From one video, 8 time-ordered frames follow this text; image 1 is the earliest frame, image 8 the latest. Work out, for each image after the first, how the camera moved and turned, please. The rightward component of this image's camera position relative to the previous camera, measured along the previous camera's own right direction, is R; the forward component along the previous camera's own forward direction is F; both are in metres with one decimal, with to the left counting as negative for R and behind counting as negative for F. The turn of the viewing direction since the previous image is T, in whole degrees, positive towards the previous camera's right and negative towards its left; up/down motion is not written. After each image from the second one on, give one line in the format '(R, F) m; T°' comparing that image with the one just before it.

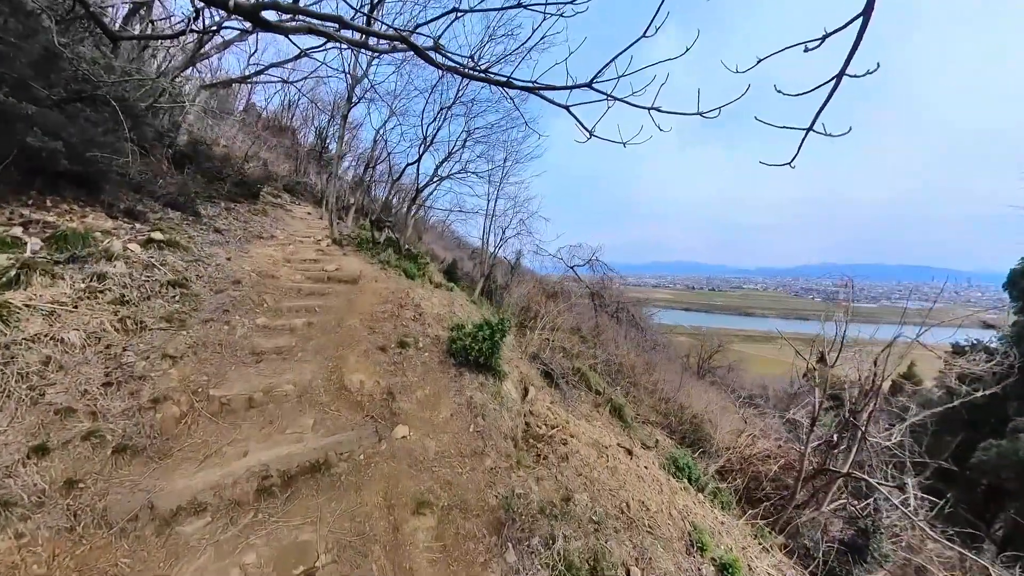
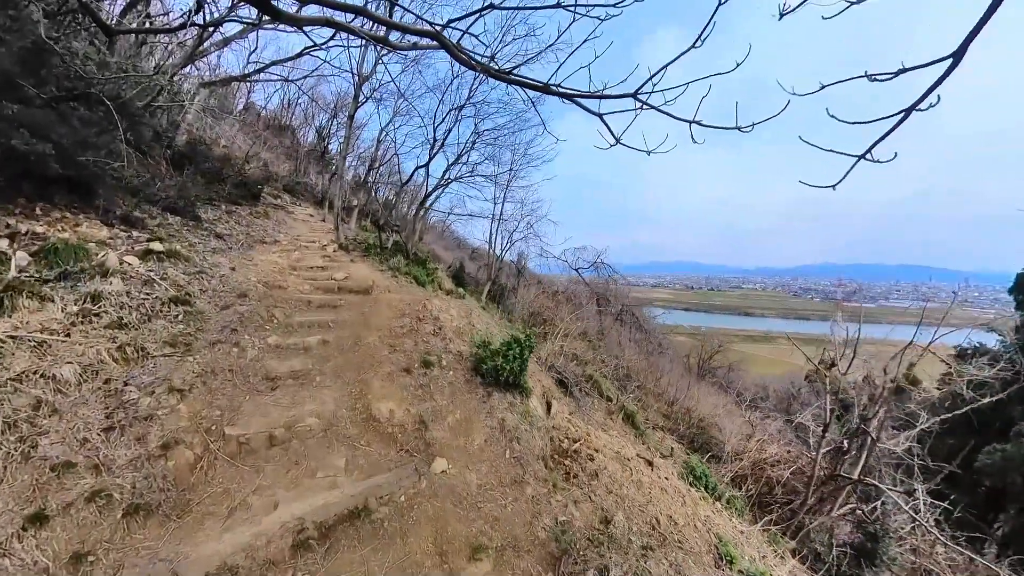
(-0.4, +0.3) m; 0°
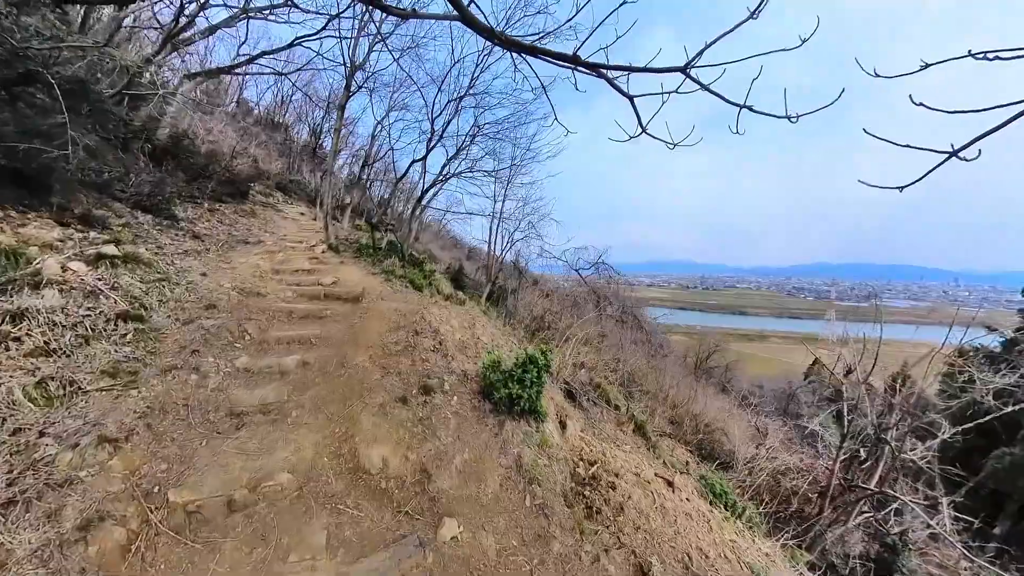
(-0.2, +0.6) m; +1°
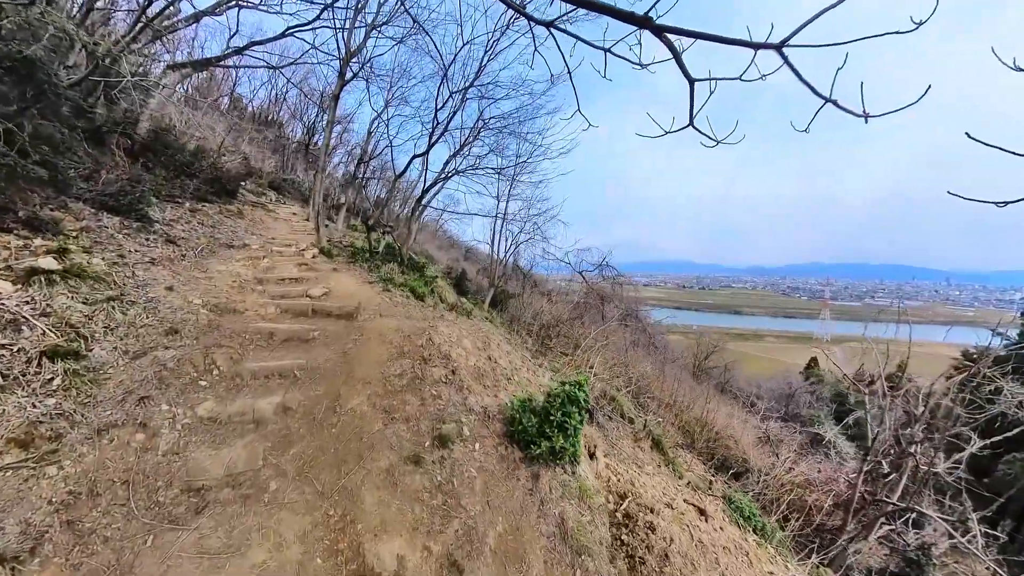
(-0.3, +0.7) m; +1°
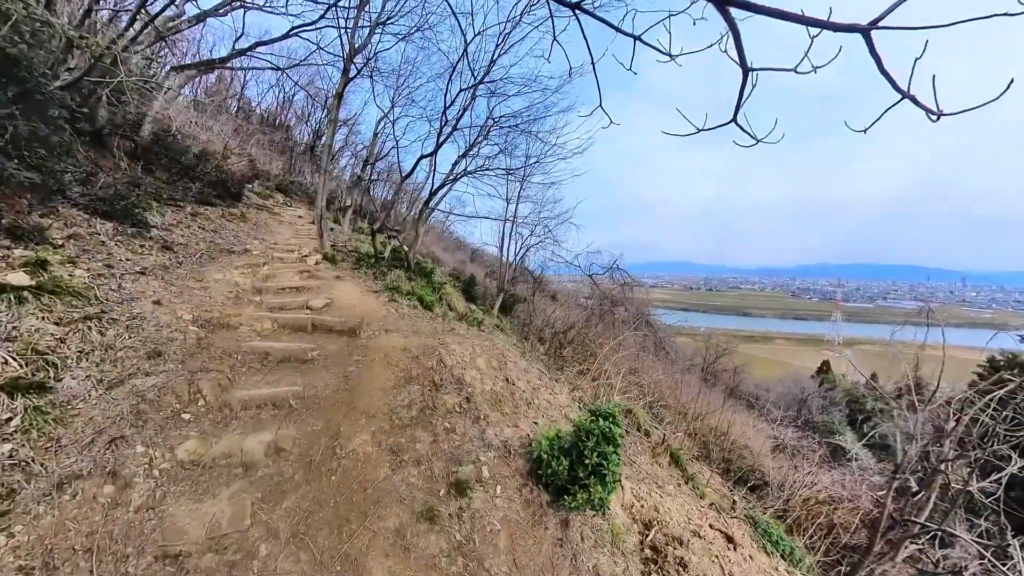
(-0.2, +0.4) m; -1°
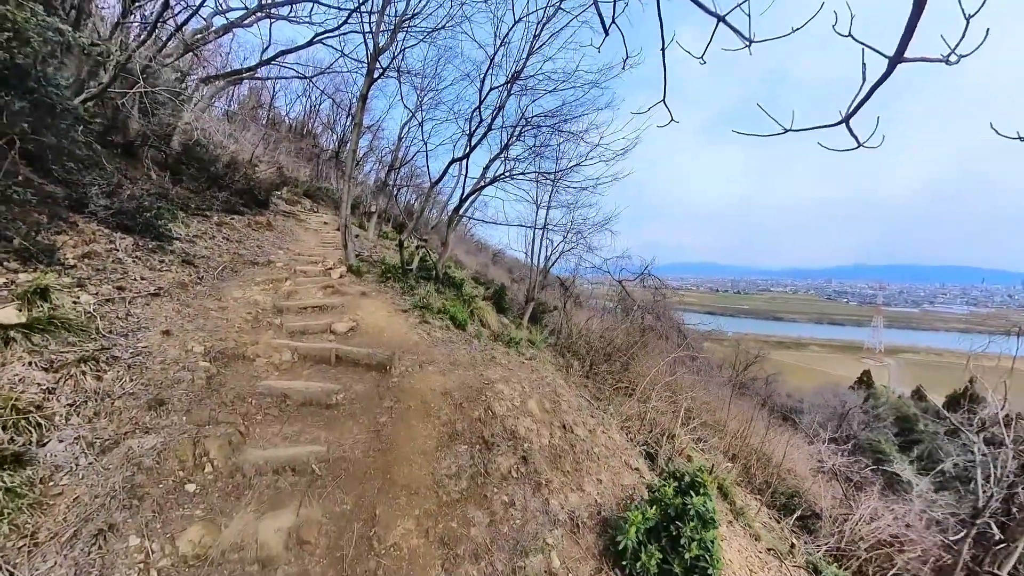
(-0.3, +0.6) m; -3°
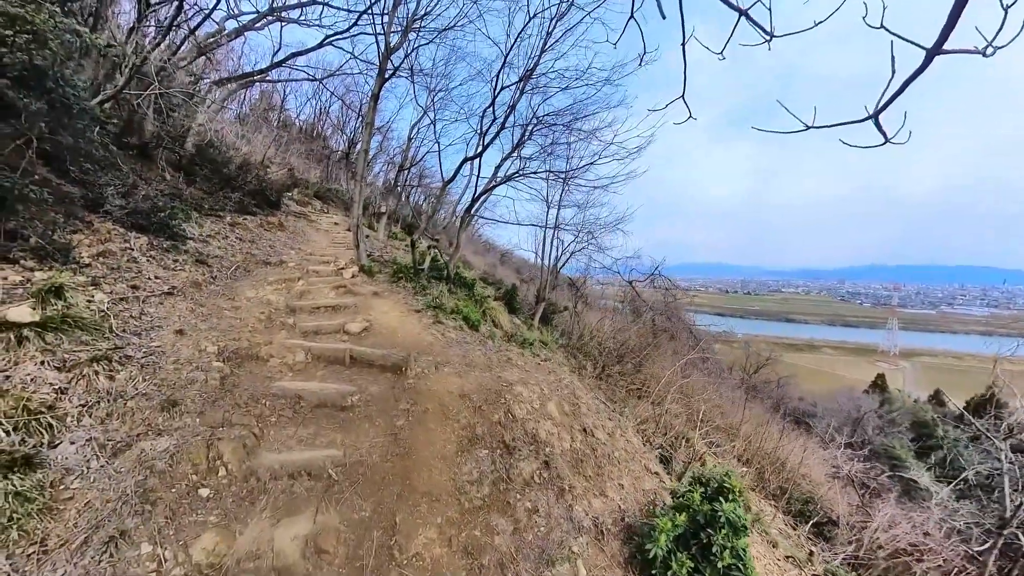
(-0.1, +0.1) m; -1°
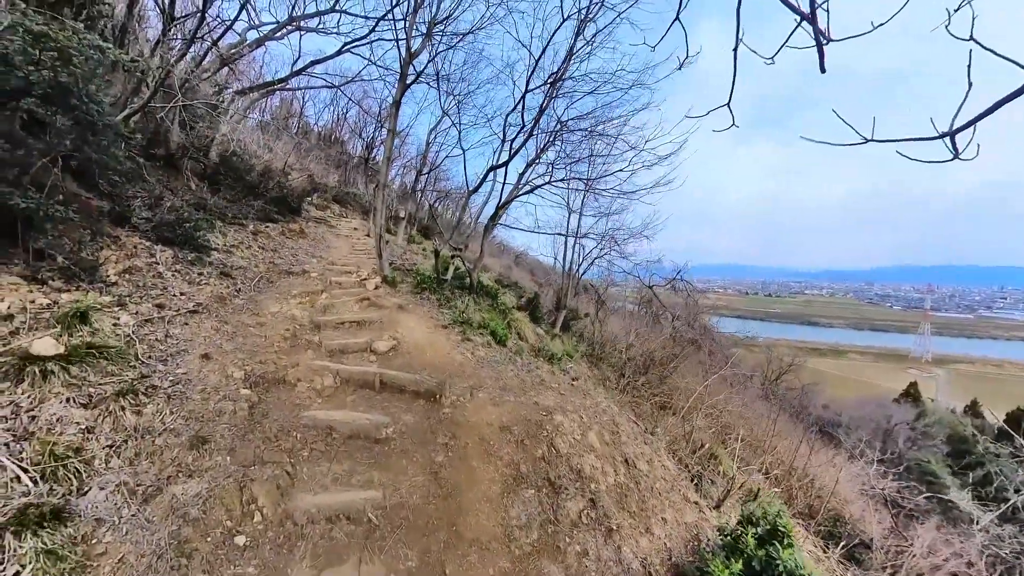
(-0.2, +0.2) m; -2°
